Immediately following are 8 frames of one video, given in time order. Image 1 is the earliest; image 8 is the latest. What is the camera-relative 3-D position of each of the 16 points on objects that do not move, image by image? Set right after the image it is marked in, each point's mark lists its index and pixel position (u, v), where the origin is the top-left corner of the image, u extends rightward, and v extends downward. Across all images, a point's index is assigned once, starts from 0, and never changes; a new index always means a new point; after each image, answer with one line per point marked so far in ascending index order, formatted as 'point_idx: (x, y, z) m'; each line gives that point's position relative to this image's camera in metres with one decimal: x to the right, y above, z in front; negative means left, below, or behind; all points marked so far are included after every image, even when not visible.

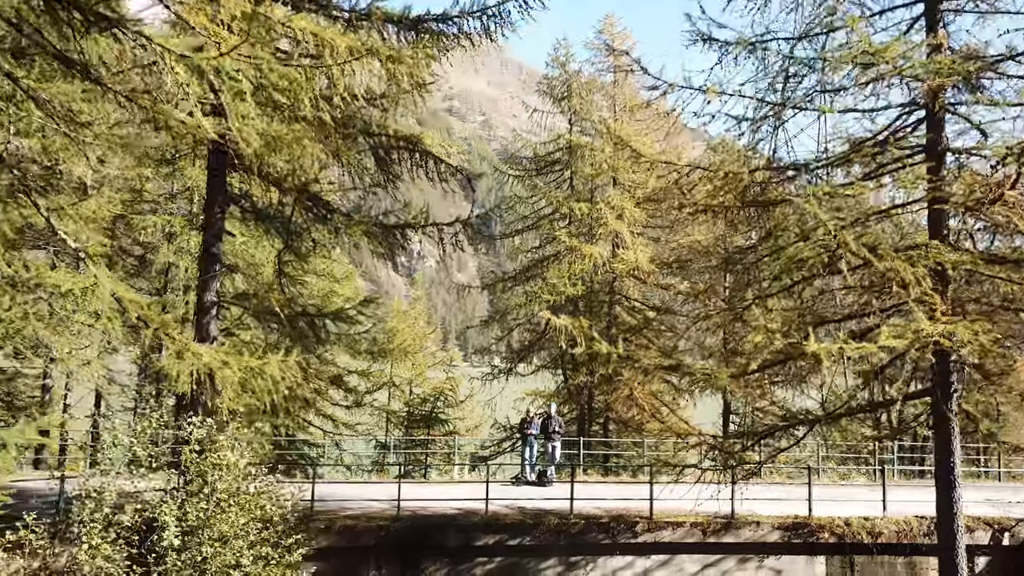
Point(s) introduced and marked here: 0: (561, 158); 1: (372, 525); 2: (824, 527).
0: (+1.1, +2.9, +18.3) m
1: (-1.6, -2.7, +9.2) m
2: (+3.8, -2.9, +9.9) m
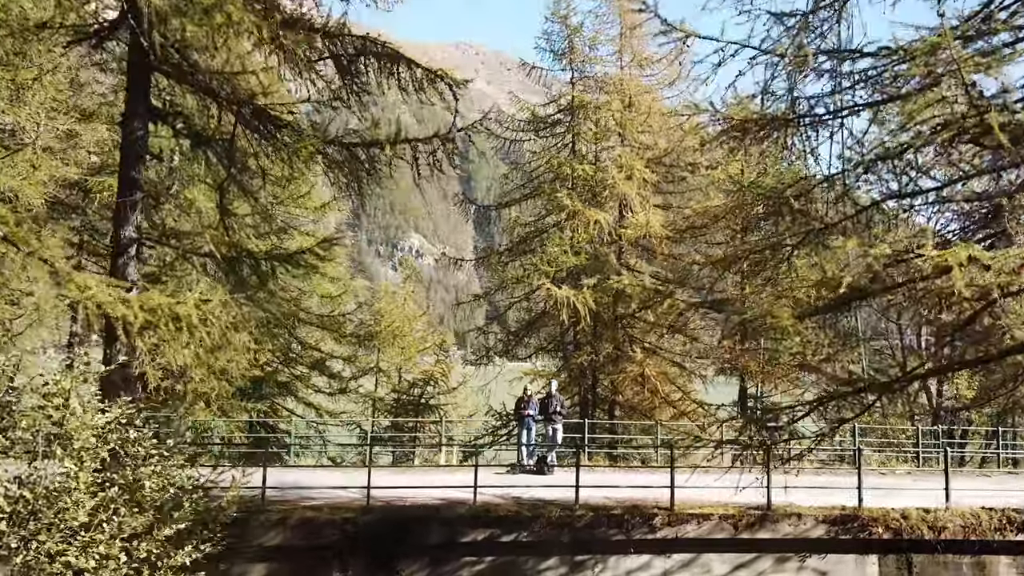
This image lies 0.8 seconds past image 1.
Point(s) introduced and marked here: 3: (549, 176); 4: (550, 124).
0: (+1.1, +3.5, +16.7) m
1: (-1.6, -2.2, +7.6) m
2: (+3.8, -2.4, +8.3) m
3: (+0.8, +2.3, +16.5) m
4: (+0.8, +3.3, +16.6) m
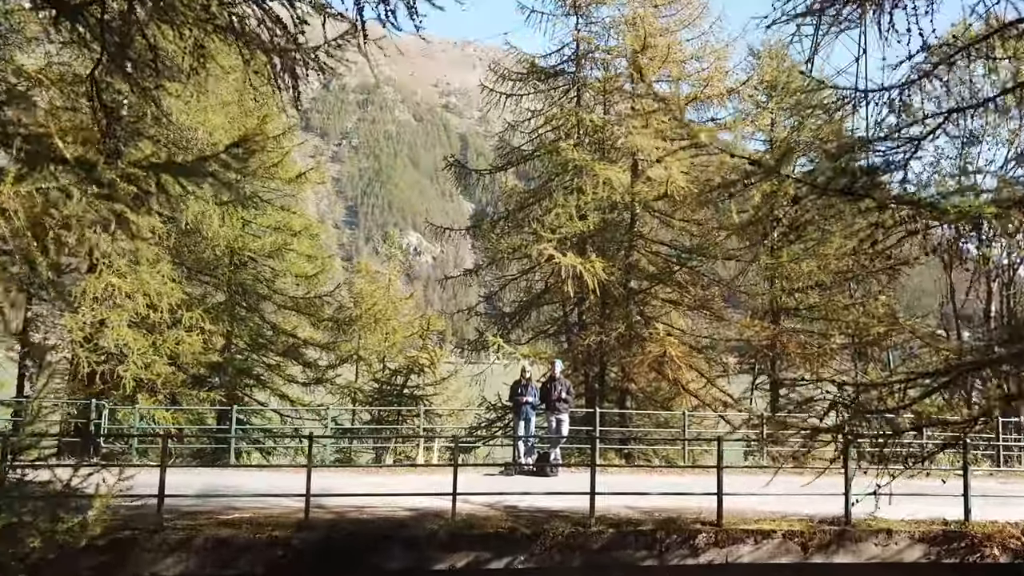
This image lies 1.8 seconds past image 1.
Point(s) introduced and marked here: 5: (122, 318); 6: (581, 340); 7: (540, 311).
0: (+1.0, +4.0, +14.6) m
1: (-1.7, -1.7, +5.5) m
2: (+3.7, -1.9, +6.2) m
3: (+0.7, +2.8, +14.4) m
4: (+0.7, +3.8, +14.5) m
5: (-6.0, -0.5, +12.5) m
6: (+1.1, -0.8, +12.9) m
7: (+0.5, -0.4, +14.4) m
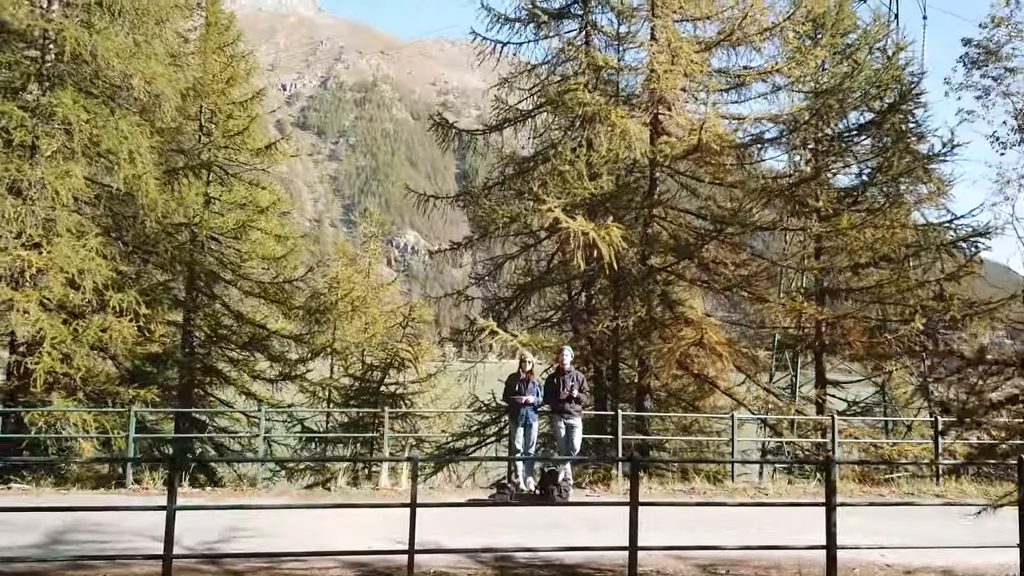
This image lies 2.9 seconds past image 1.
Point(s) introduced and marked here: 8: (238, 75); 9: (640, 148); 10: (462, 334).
0: (+0.9, +4.3, +12.3) m
1: (-1.7, -1.4, +3.3) m
2: (+3.7, -1.6, +4.0) m
3: (+0.7, +3.1, +12.1) m
4: (+0.7, +4.1, +12.3) m
5: (-6.0, -0.2, +10.2) m
6: (+1.1, -0.5, +10.7) m
7: (+0.5, -0.1, +12.2) m
8: (-5.7, +4.5, +17.0) m
9: (+1.7, +1.8, +10.7) m
10: (-0.8, -0.7, +12.5) m
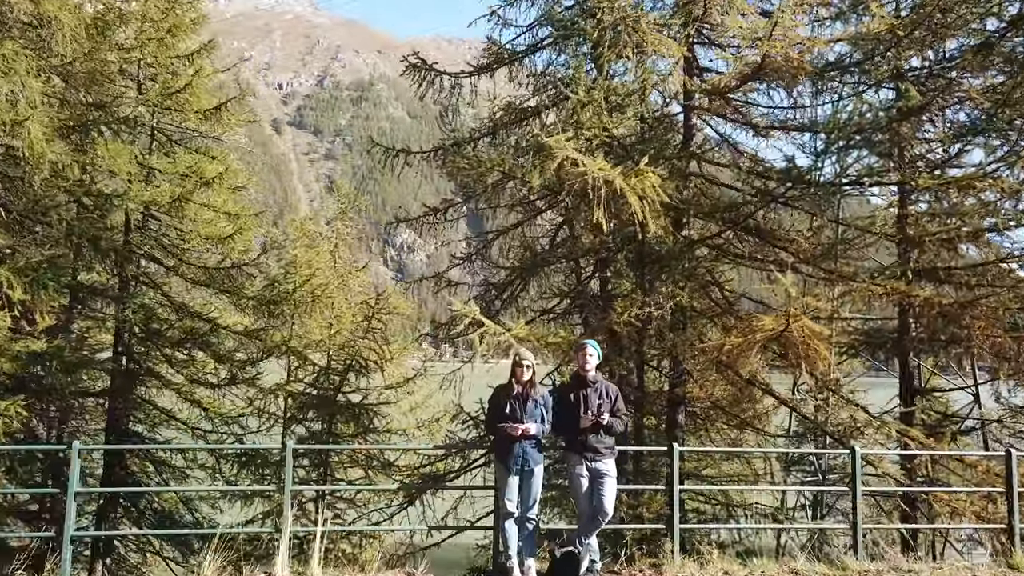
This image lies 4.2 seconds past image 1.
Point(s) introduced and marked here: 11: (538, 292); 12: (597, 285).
0: (+0.9, +4.5, +9.7) m
1: (-1.8, -1.2, +0.6) m
2: (+3.6, -1.4, +1.3) m
3: (+0.6, +3.3, +9.5) m
4: (+0.6, +4.4, +9.6) m
5: (-6.1, +0.1, +7.5) m
6: (+1.0, -0.3, +8.0) m
7: (+0.4, +0.1, +9.5) m
8: (-5.8, +4.7, +14.3) m
9: (+1.6, +2.1, +8.0) m
10: (-0.8, -0.5, +9.8) m
11: (+0.3, 0.0, +9.6) m
12: (+1.0, +0.1, +9.4) m
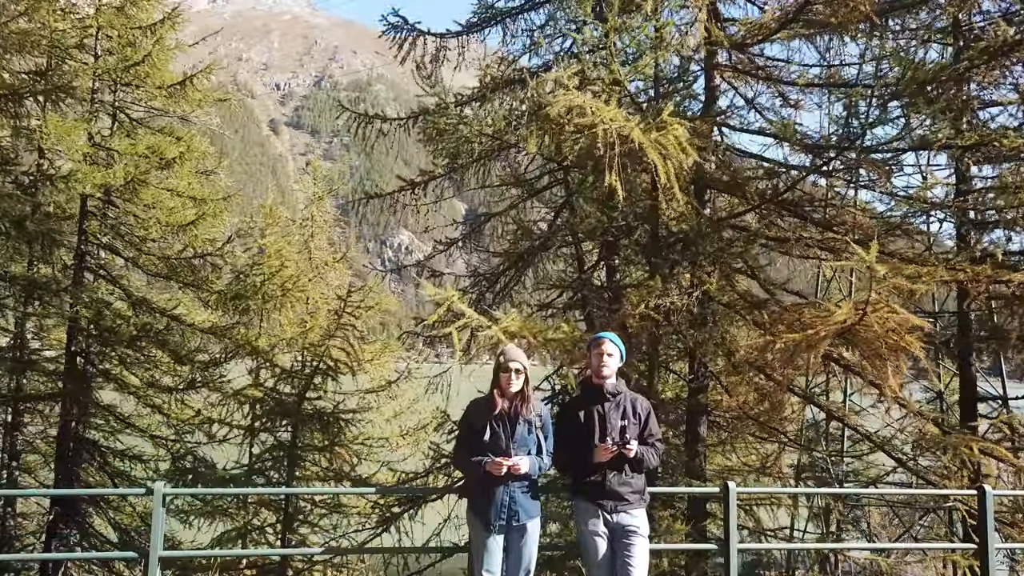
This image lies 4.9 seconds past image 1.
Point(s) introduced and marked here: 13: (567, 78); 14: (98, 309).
0: (+0.8, +4.6, +8.3) m
1: (-1.8, -1.0, -0.7) m
2: (+3.6, -1.3, 0.0) m
3: (+0.5, +3.4, +8.1) m
4: (+0.5, +4.5, +8.3) m
5: (-6.2, +0.2, +6.2) m
6: (+0.9, -0.2, +6.7) m
7: (+0.3, +0.2, +8.2) m
8: (-5.9, +4.8, +13.0) m
9: (+1.5, +2.2, +6.7) m
10: (-0.9, -0.4, +8.4) m
11: (+0.2, +0.1, +8.3) m
12: (+0.9, +0.2, +8.1) m
13: (+0.4, +1.8, +6.8) m
14: (-5.9, -0.3, +11.6) m
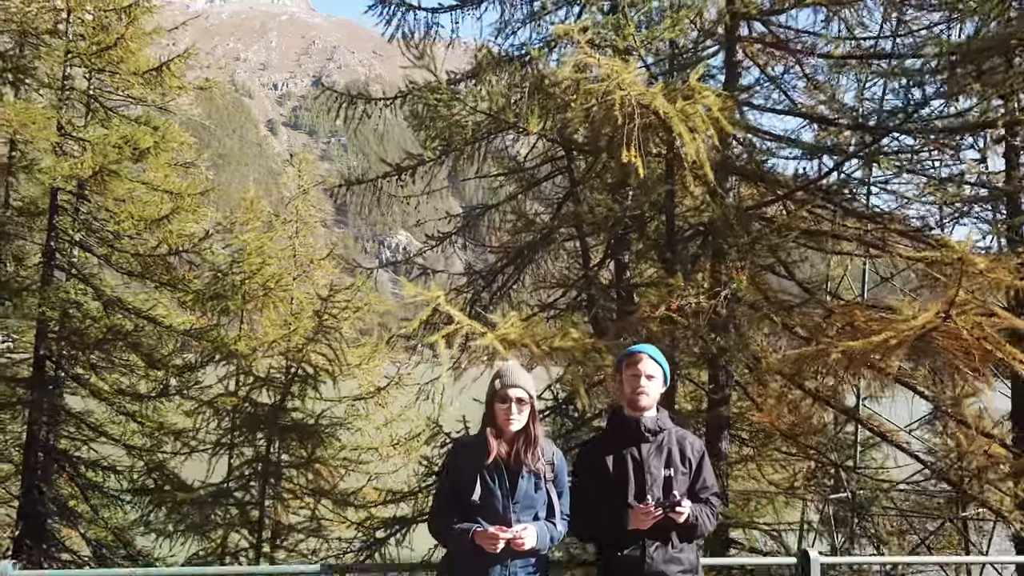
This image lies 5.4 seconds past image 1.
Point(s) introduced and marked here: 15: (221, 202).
0: (+0.8, +4.6, +7.5) m
1: (-1.8, -1.0, -1.5) m
2: (+3.6, -1.3, -0.8) m
3: (+0.5, +3.4, +7.3) m
4: (+0.5, +4.5, +7.5) m
5: (-6.2, +0.2, +5.3) m
6: (+0.9, -0.2, +5.9) m
7: (+0.3, +0.2, +7.4) m
8: (-5.9, +4.8, +12.1) m
9: (+1.5, +2.2, +5.9) m
10: (-0.9, -0.4, +7.6) m
11: (+0.2, +0.1, +7.5) m
12: (+0.9, +0.2, +7.3) m
13: (+0.4, +1.8, +6.0) m
14: (-5.9, -0.3, +10.8) m
15: (-4.6, +1.4, +13.0) m
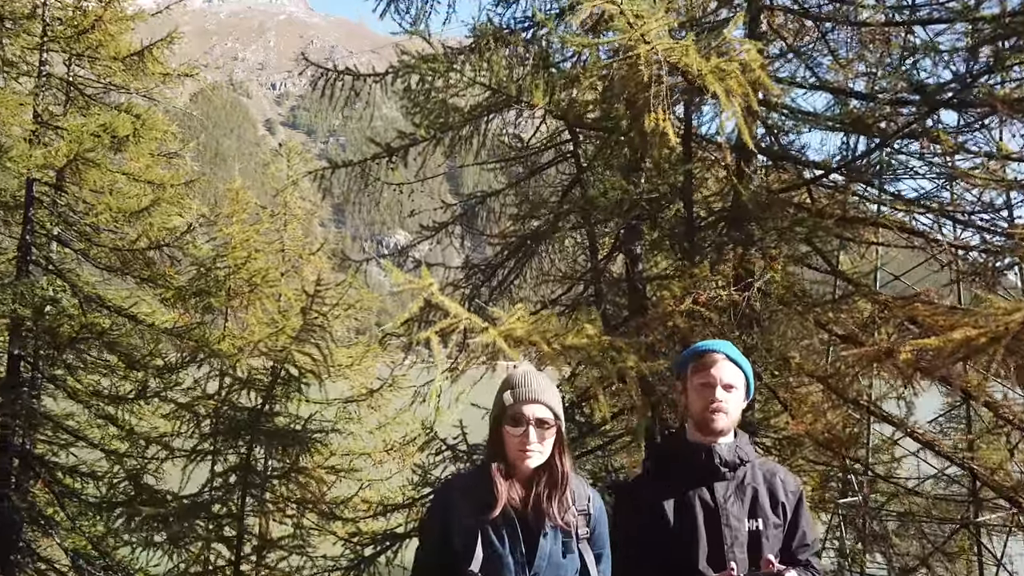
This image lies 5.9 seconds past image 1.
0: (+0.8, +4.7, +6.9) m
1: (-1.8, -1.0, -2.2) m
2: (+3.6, -1.2, -1.4) m
3: (+0.5, +3.5, +6.7) m
4: (+0.5, +4.5, +6.9) m
5: (-6.2, +0.3, +4.7) m
6: (+1.0, -0.1, +5.3) m
7: (+0.3, +0.3, +6.8) m
8: (-5.9, +4.9, +11.5) m
9: (+1.5, +2.2, +5.3) m
10: (-0.9, -0.3, +7.0) m
11: (+0.2, +0.1, +6.9) m
12: (+0.9, +0.2, +6.7) m
13: (+0.4, +1.9, +5.4) m
14: (-5.9, -0.2, +10.2) m
15: (-4.6, +1.4, +12.4) m
